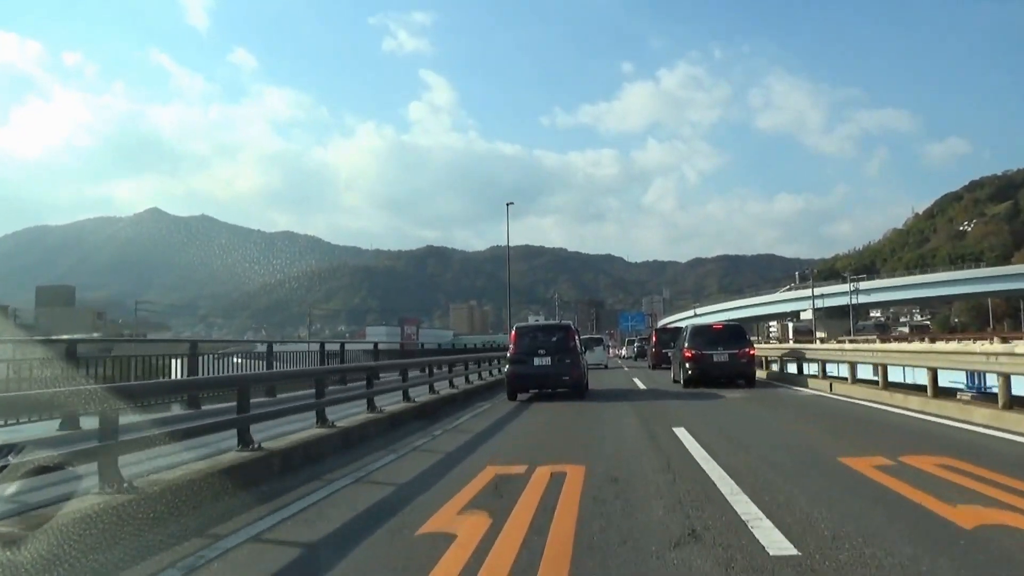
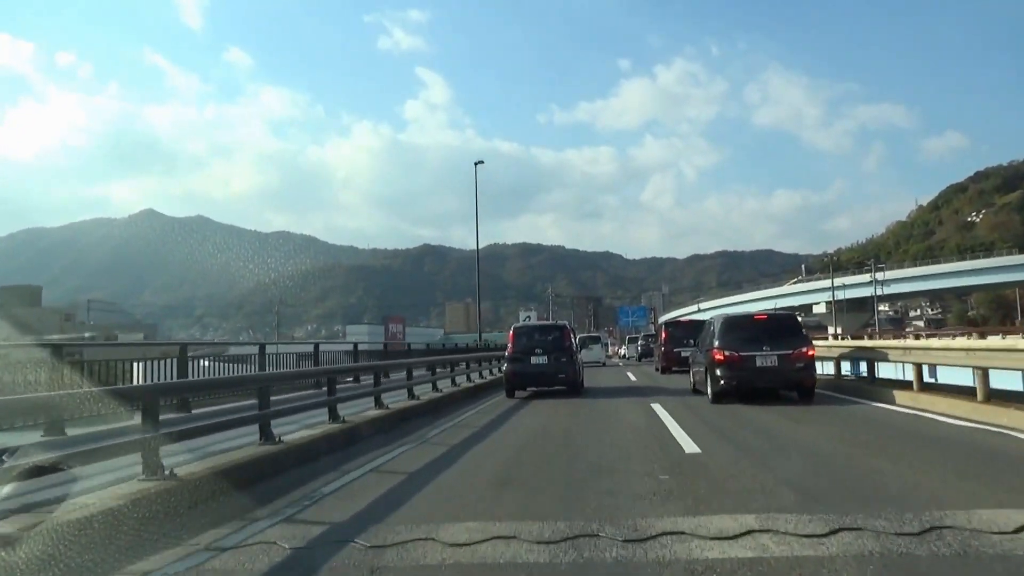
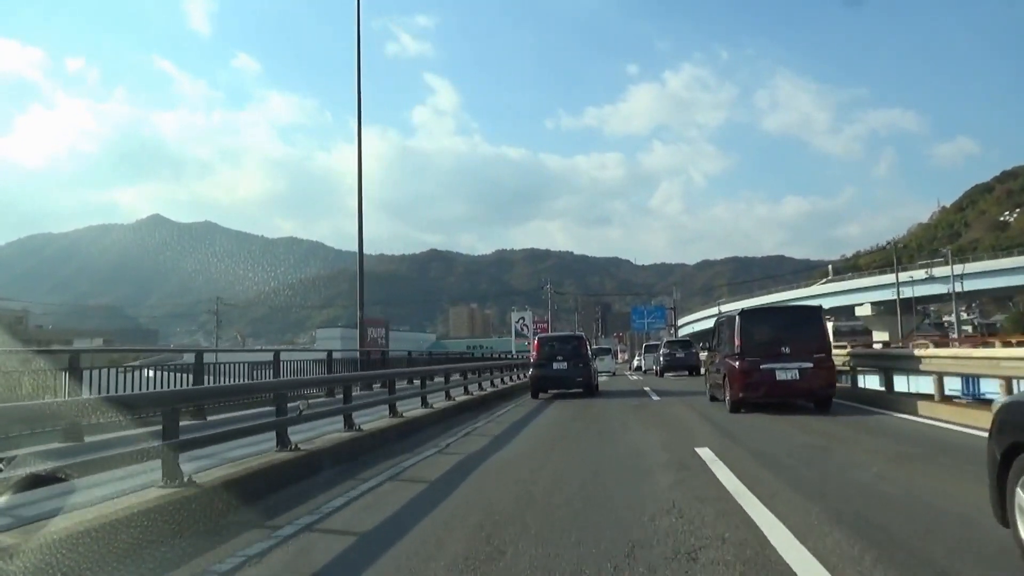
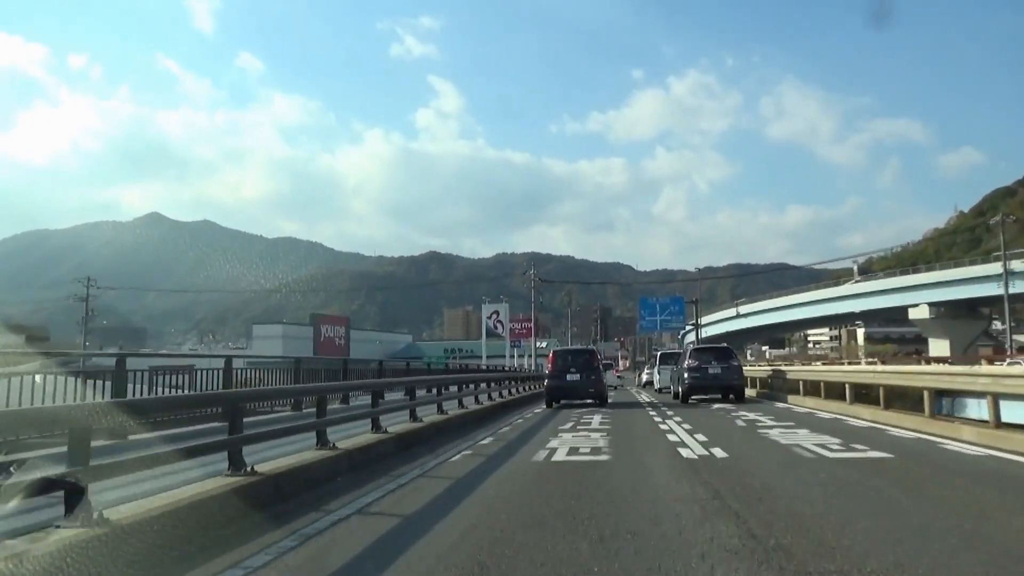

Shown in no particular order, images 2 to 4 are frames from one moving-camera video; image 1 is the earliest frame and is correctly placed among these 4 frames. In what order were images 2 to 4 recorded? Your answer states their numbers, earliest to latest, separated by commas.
2, 3, 4
